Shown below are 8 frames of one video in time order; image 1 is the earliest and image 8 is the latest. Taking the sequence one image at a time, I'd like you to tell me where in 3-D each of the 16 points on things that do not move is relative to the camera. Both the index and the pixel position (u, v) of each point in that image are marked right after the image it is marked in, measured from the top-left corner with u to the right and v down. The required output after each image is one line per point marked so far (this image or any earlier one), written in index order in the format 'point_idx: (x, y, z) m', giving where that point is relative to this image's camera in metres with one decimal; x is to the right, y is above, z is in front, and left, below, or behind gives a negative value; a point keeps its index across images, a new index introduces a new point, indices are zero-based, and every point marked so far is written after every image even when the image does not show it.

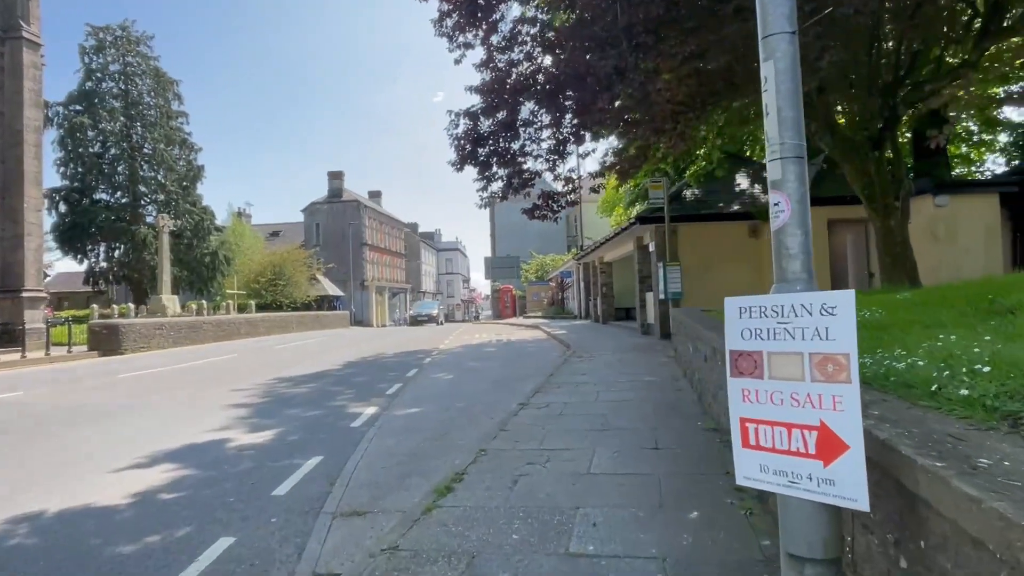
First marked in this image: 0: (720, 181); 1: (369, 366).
0: (+6.5, +3.4, +19.4) m
1: (-3.8, -2.1, +16.4) m
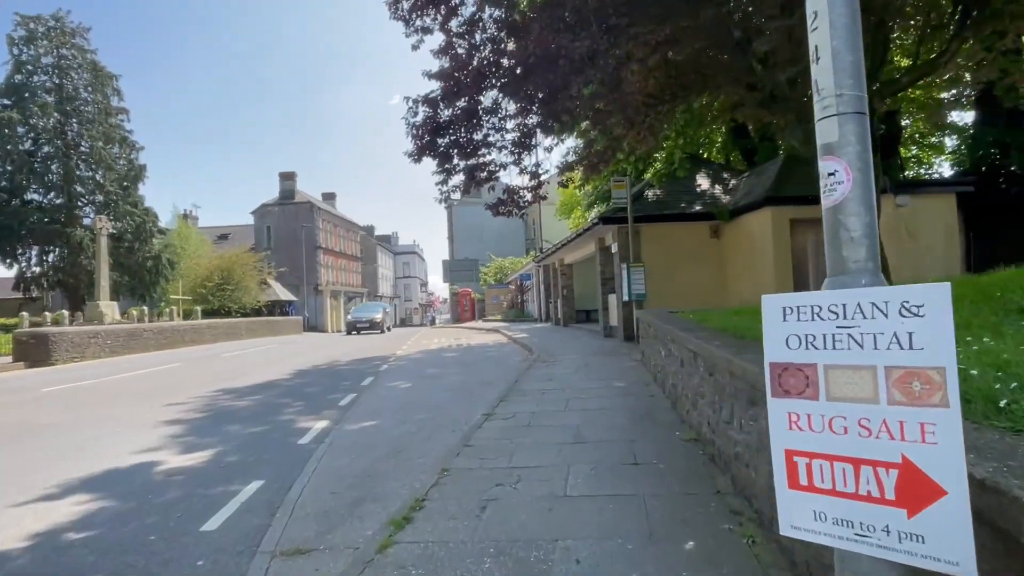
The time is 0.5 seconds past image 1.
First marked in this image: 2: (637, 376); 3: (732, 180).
0: (+5.3, +3.4, +19.2) m
1: (-4.8, -2.2, +15.5) m
2: (+2.2, -1.6, +10.7) m
3: (+7.0, +3.5, +19.5) m
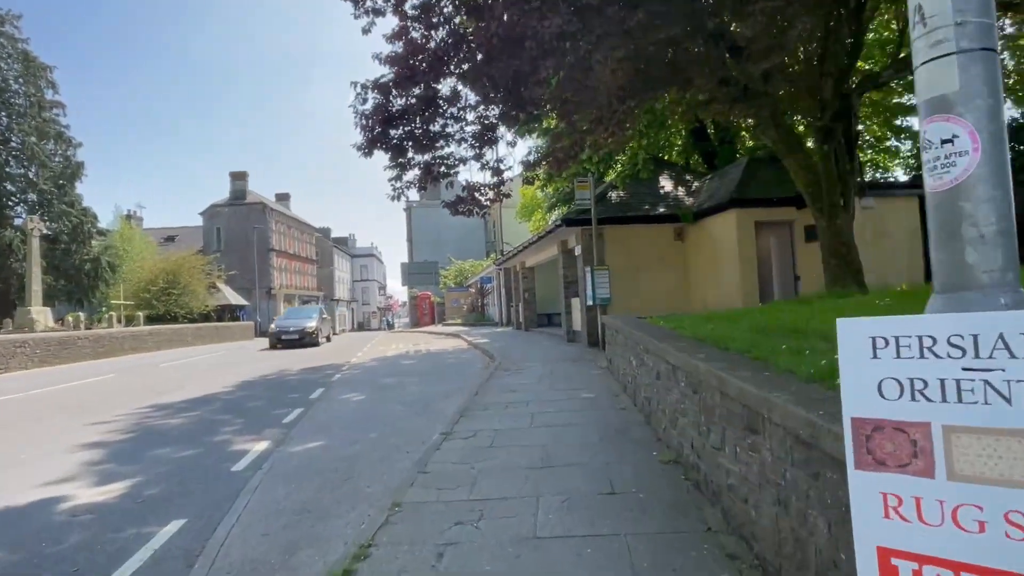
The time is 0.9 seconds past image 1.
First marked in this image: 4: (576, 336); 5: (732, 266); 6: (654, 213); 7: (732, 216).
0: (+4.0, +3.2, +18.9) m
1: (-5.8, -2.3, +14.4) m
2: (+1.6, -1.6, +10.1) m
3: (+5.7, +3.4, +19.3) m
4: (+2.0, -1.5, +19.4) m
5: (+5.4, +0.5, +15.2) m
6: (+3.9, +2.1, +17.0) m
7: (+5.4, +1.8, +15.1) m
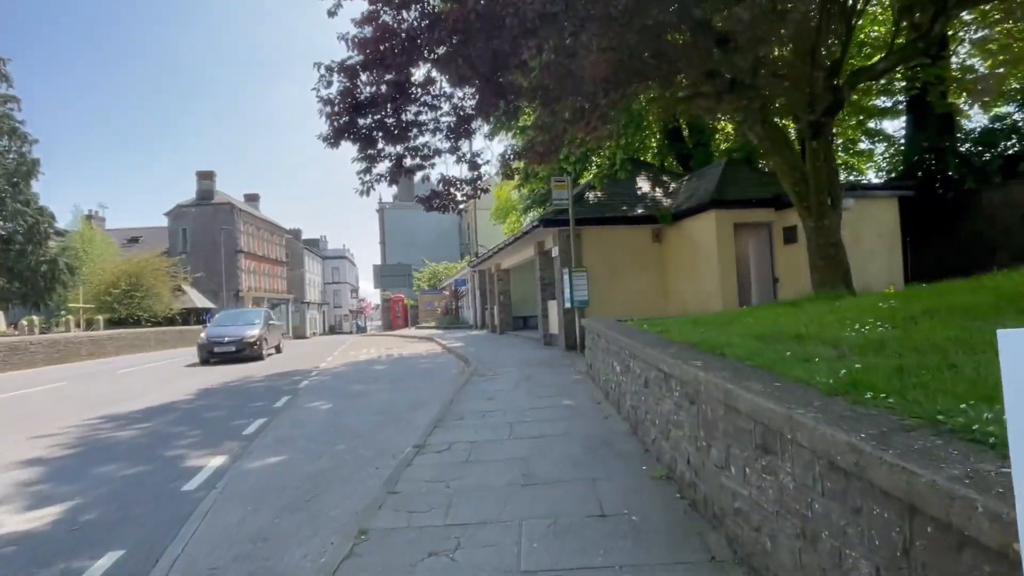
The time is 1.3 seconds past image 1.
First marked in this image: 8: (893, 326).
0: (+3.3, +3.2, +18.5) m
1: (-6.3, -2.4, +13.7) m
2: (+1.2, -1.7, +9.6) m
3: (+5.0, +3.3, +19.0) m
4: (+1.3, -1.6, +19.0) m
5: (+4.9, +0.5, +14.9) m
6: (+3.3, +2.0, +16.6) m
7: (+4.8, +1.7, +14.9) m
8: (+2.9, -0.3, +4.6) m
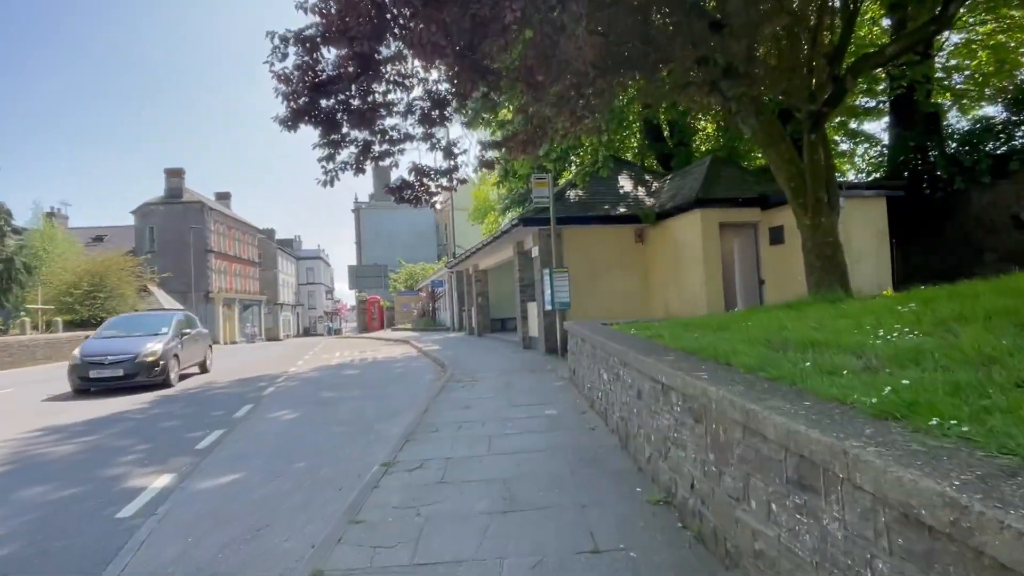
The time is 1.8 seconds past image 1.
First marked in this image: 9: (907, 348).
0: (+2.7, +3.1, +18.0) m
1: (-6.8, -2.4, +12.8) m
2: (+0.9, -1.7, +9.0) m
3: (+4.3, +3.2, +18.6) m
4: (+0.6, -1.7, +18.4) m
5: (+4.4, +0.4, +14.5) m
6: (+2.7, +2.0, +16.1) m
7: (+4.3, +1.7, +14.4) m
8: (+2.7, -0.3, +4.1) m
9: (+2.4, -0.4, +3.8) m
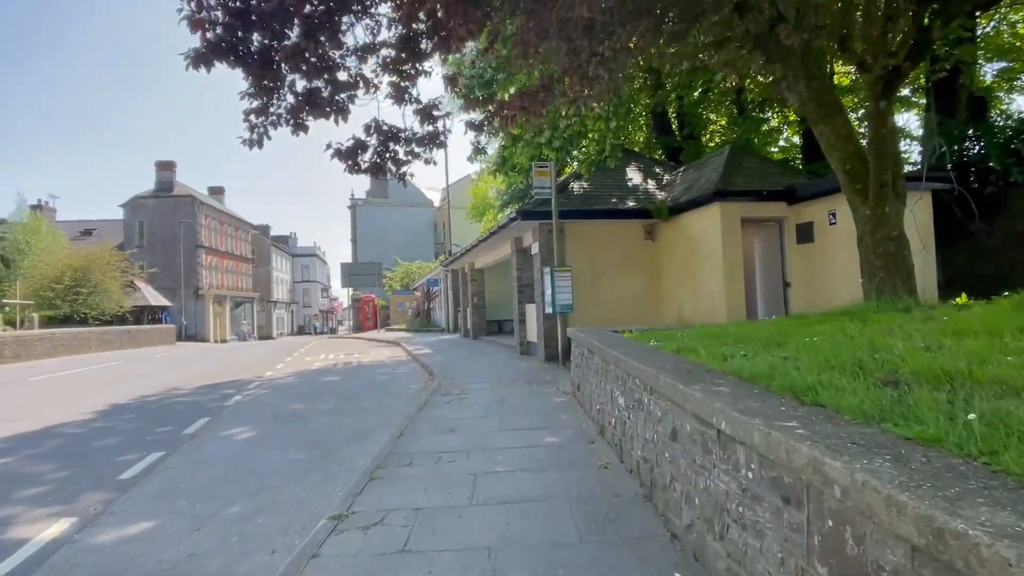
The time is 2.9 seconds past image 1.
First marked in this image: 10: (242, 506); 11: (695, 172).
0: (+2.6, +3.1, +16.5) m
1: (-6.9, -2.3, +11.2) m
2: (+0.8, -1.7, +7.5) m
3: (+4.3, +3.2, +17.0) m
4: (+0.5, -1.7, +16.8) m
5: (+4.3, +0.4, +12.9) m
6: (+2.7, +2.0, +14.6) m
7: (+4.3, +1.6, +12.9) m
8: (+2.7, -0.3, +2.5) m
9: (+2.4, -0.4, +2.3) m
10: (-2.6, -2.1, +5.9) m
11: (+4.6, +2.9, +15.5) m
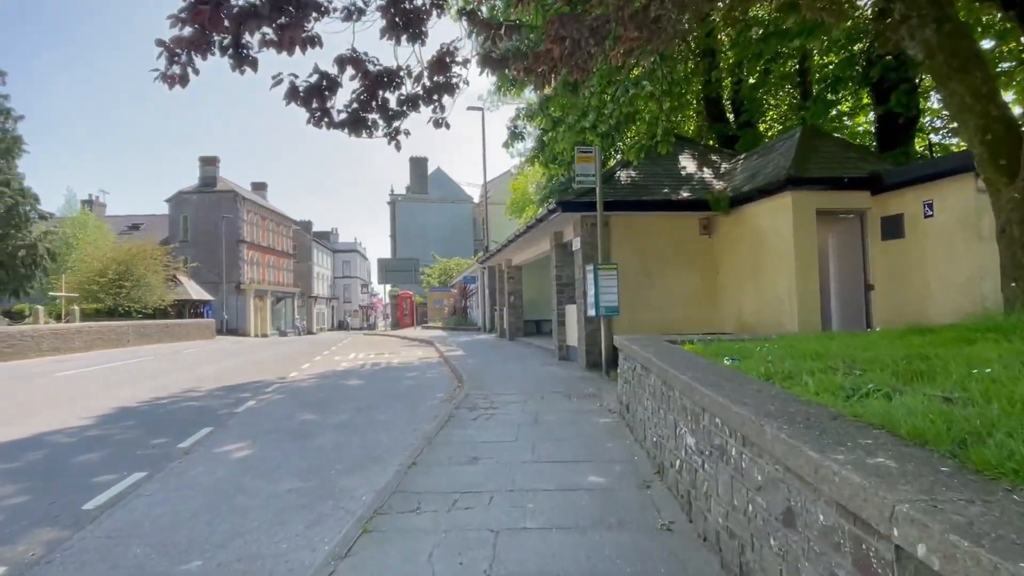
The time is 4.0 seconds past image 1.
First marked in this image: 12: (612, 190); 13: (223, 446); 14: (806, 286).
0: (+3.6, +3.1, +14.9) m
1: (-6.3, -2.2, +10.3) m
2: (+1.1, -1.7, +6.1) m
3: (+5.3, +3.2, +15.3) m
4: (+1.5, -1.6, +15.4) m
5: (+5.0, +0.3, +11.2) m
6: (+3.5, +1.9, +13.0) m
7: (+5.0, +1.6, +11.2) m
8: (+2.7, -0.4, +1.0) m
9: (+2.4, -0.5, +0.7) m
10: (-2.3, -2.1, +4.7) m
11: (+5.5, +2.9, +13.7) m
12: (+2.2, +2.1, +13.2) m
13: (-4.0, -2.2, +8.4) m
14: (+5.3, +0.1, +11.0) m
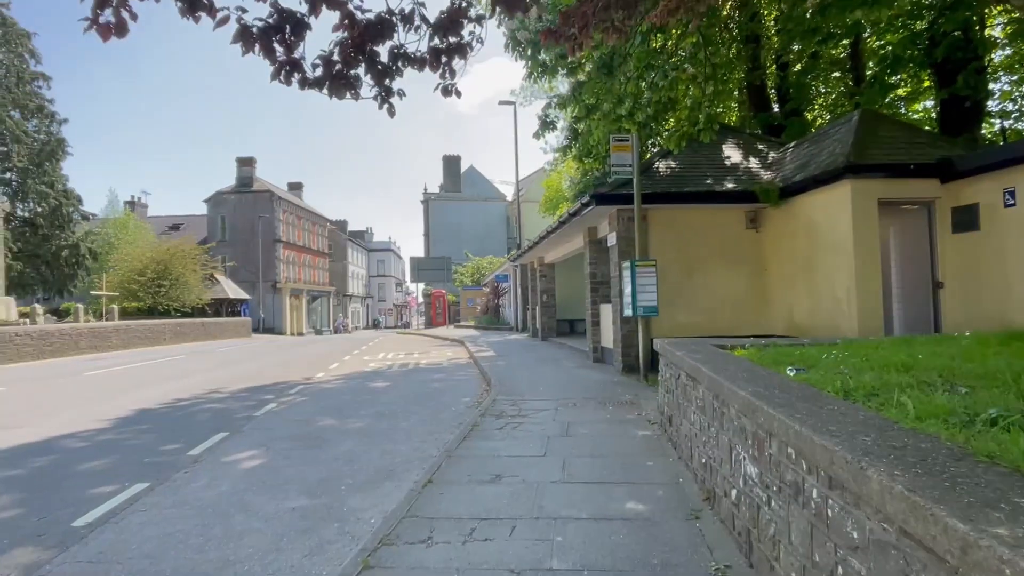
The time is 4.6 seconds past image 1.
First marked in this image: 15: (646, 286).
0: (+4.3, +3.1, +14.0) m
1: (-5.8, -2.2, +9.9) m
2: (+1.4, -1.7, +5.3) m
3: (+6.0, +3.2, +14.3) m
4: (+2.2, -1.6, +14.6) m
5: (+5.5, +0.4, +10.2) m
6: (+4.1, +2.0, +12.1) m
7: (+5.5, +1.6, +10.2) m
8: (+2.7, -0.4, +0.1) m
9: (+2.3, -0.4, -0.1) m
10: (-2.2, -2.0, +4.1) m
11: (+6.2, +2.9, +12.7) m
12: (+2.8, +2.1, +12.3) m
13: (-3.6, -2.1, +7.9) m
14: (+5.8, +0.2, +10.0) m
15: (+2.4, 0.0, +11.0) m
